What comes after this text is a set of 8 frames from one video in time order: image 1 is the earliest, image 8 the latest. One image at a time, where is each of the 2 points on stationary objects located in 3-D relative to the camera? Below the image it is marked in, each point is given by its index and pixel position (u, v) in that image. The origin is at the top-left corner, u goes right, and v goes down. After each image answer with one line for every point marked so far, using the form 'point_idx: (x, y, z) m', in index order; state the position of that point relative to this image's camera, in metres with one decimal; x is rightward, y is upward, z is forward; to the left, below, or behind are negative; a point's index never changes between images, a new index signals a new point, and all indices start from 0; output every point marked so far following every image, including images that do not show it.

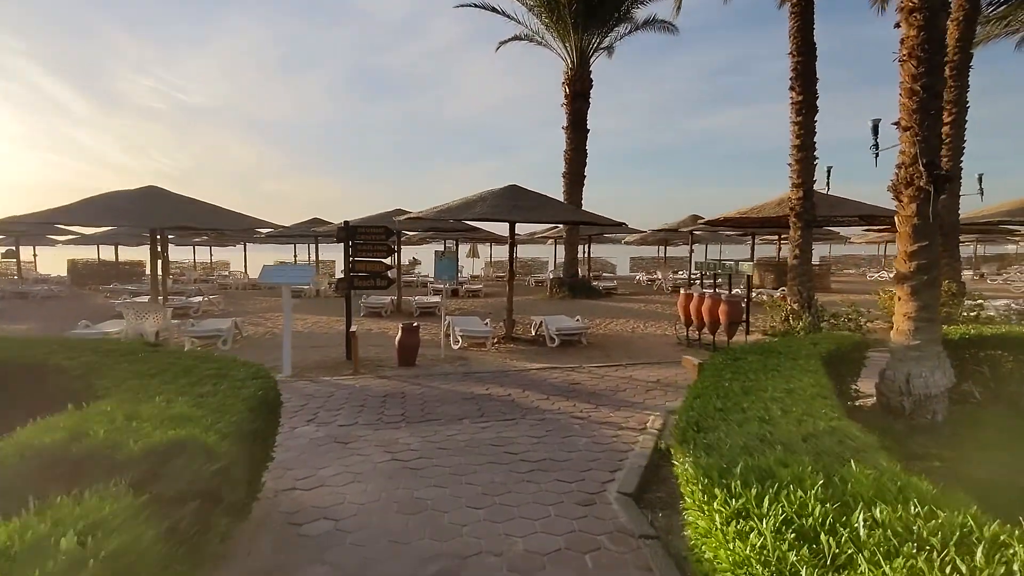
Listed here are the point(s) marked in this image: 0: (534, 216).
0: (+0.3, +1.0, +8.6) m
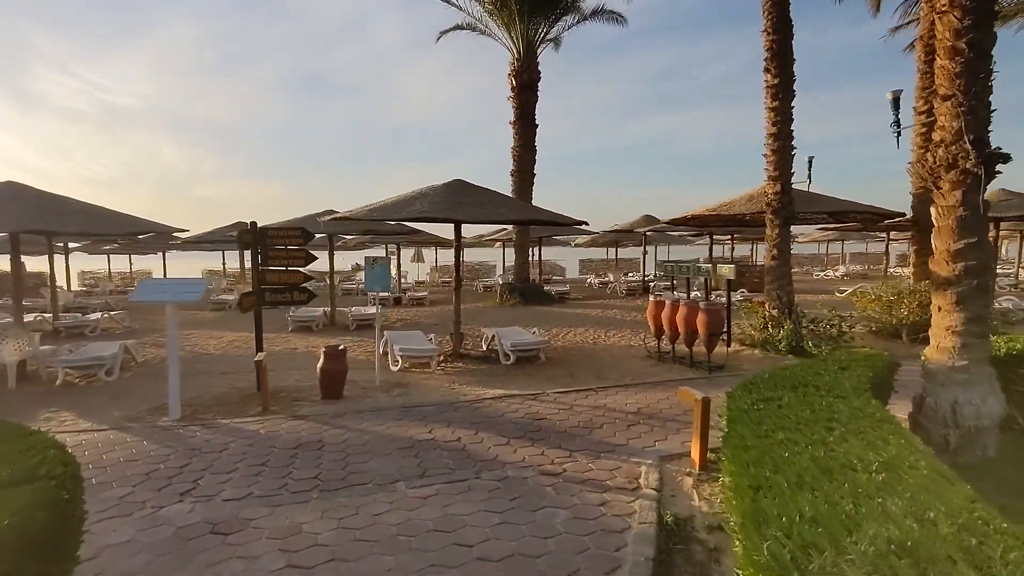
0: (-0.3, +0.9, +7.3) m
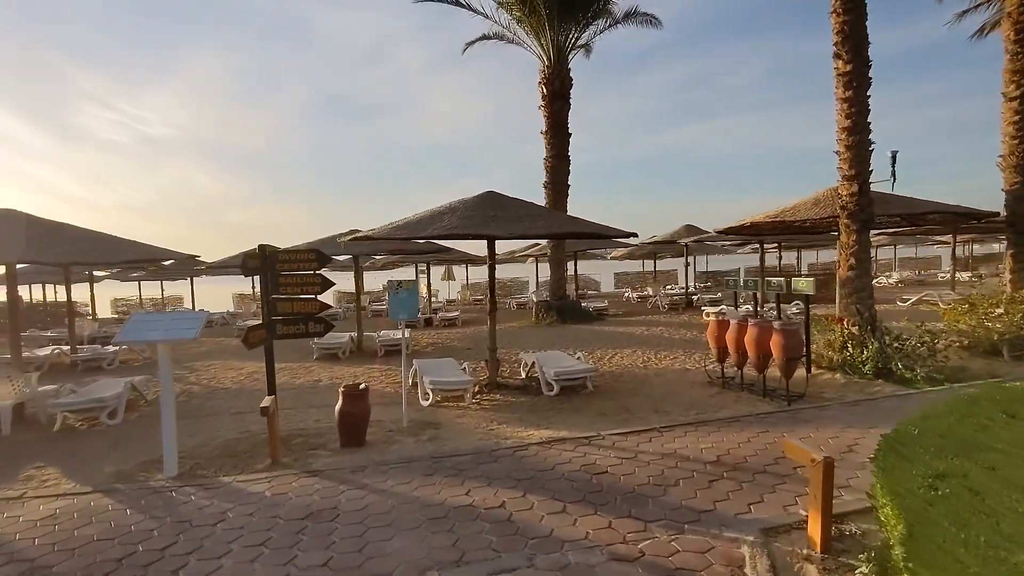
0: (+0.1, +0.6, +6.4) m
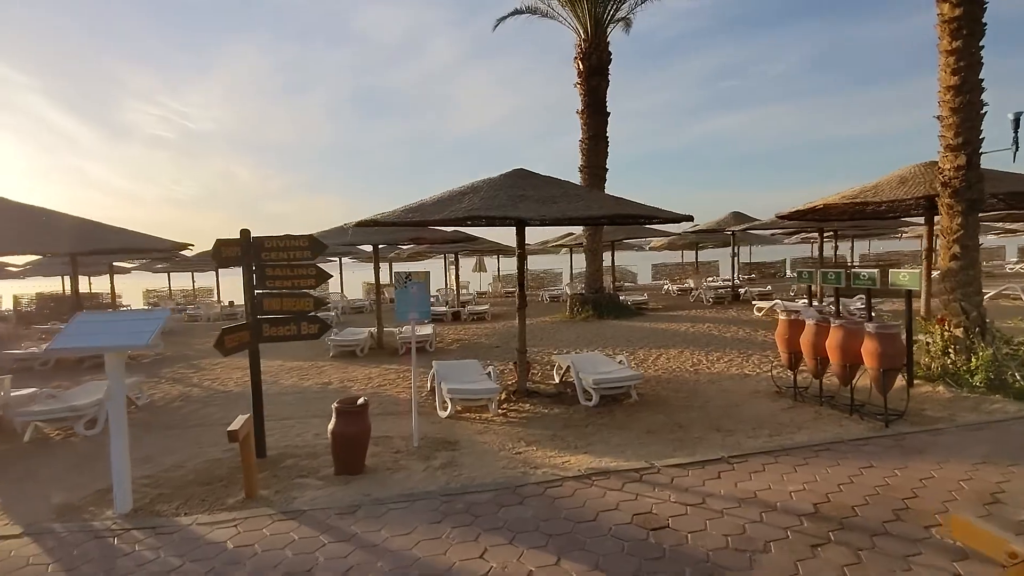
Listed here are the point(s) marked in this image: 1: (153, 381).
0: (+0.4, +0.7, +5.4) m
1: (-5.1, -1.3, +8.9) m
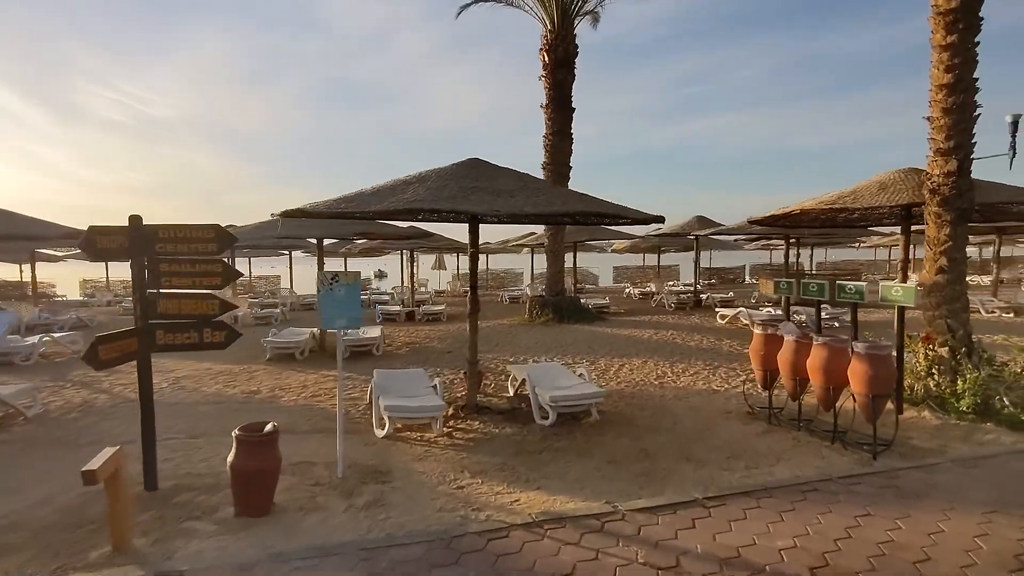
0: (0.0, +0.6, +4.7) m
1: (-5.7, -1.2, +7.8) m
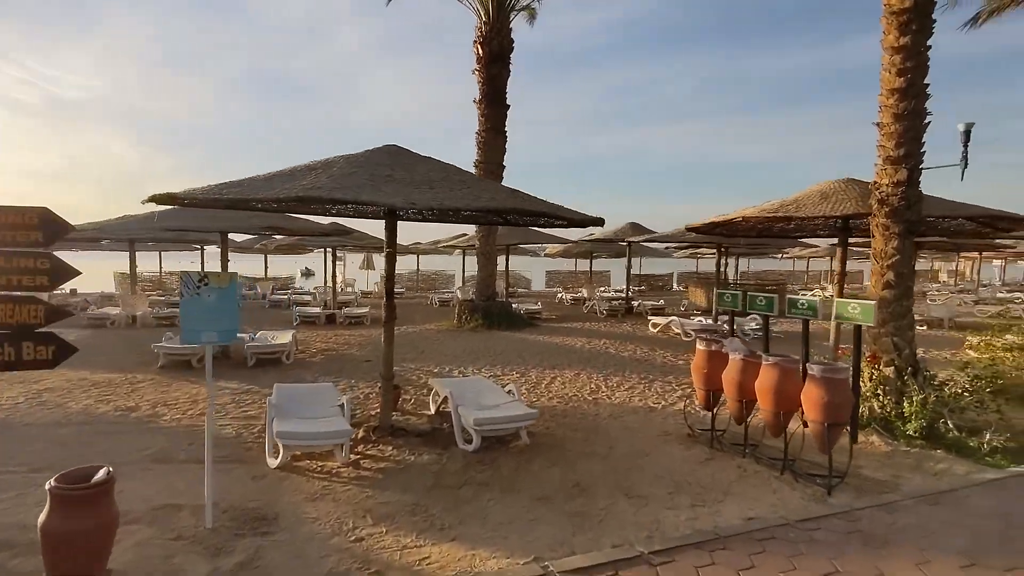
0: (-0.5, +0.6, +4.0) m
1: (-6.6, -1.2, +6.5) m
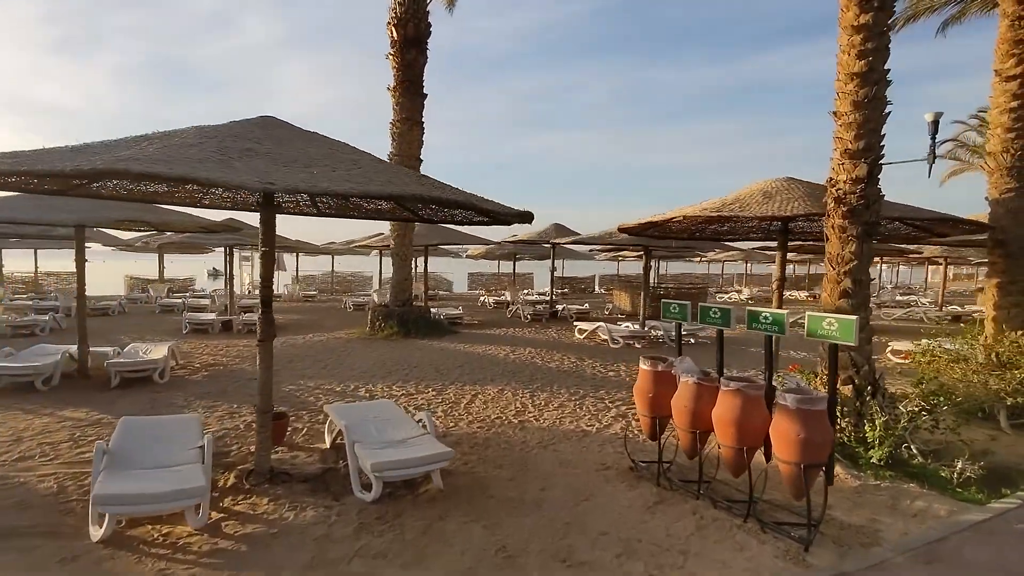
0: (-1.0, +0.5, +3.0) m
1: (-7.3, -1.2, +4.7) m
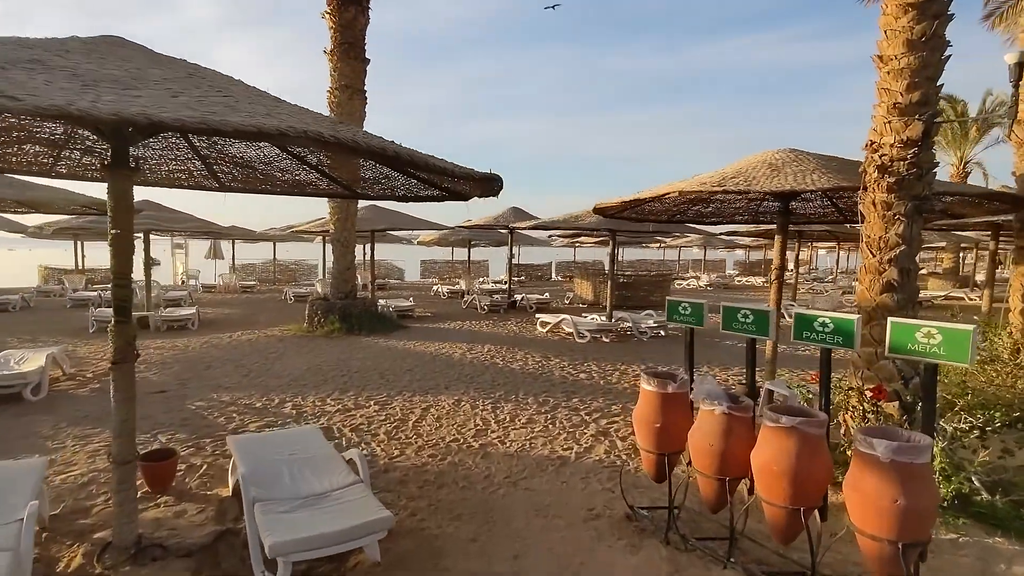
0: (-1.1, +0.5, +1.7) m
1: (-7.5, -1.3, +3.0) m
